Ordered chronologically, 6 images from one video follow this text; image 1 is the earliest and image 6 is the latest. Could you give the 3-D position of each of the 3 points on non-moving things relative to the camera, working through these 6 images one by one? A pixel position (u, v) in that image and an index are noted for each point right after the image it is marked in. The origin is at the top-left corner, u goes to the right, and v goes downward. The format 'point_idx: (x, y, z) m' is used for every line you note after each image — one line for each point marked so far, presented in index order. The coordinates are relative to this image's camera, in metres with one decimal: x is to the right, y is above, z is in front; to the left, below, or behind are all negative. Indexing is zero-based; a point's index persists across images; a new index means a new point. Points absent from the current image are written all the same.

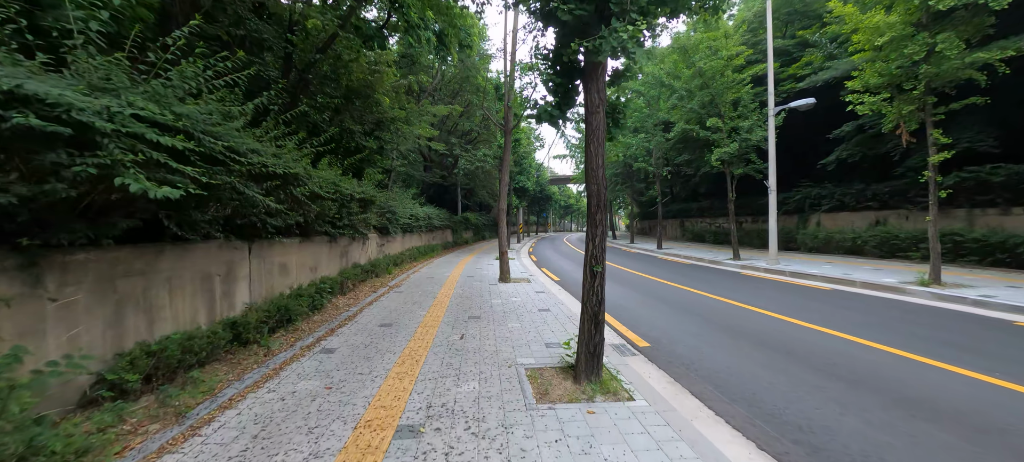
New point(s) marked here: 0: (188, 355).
0: (-3.3, -1.2, +3.6) m
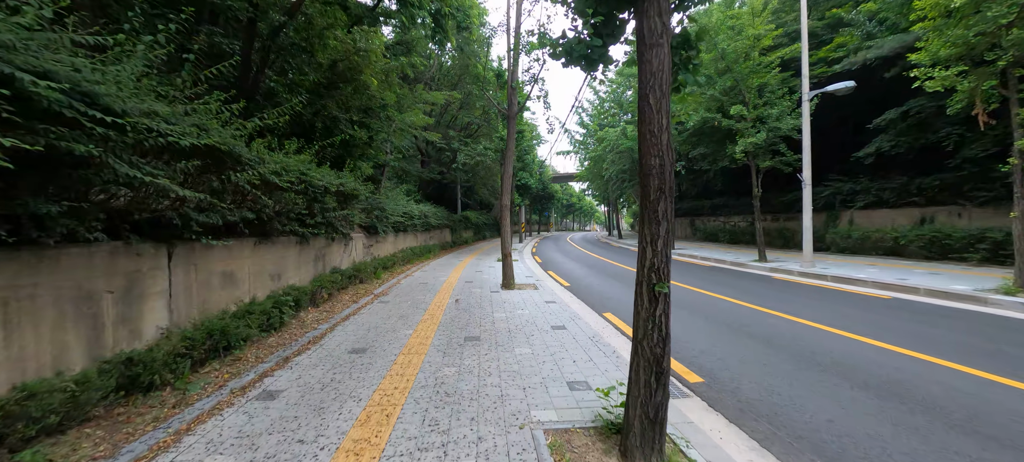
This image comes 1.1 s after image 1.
0: (-3.2, -1.2, +2.3) m
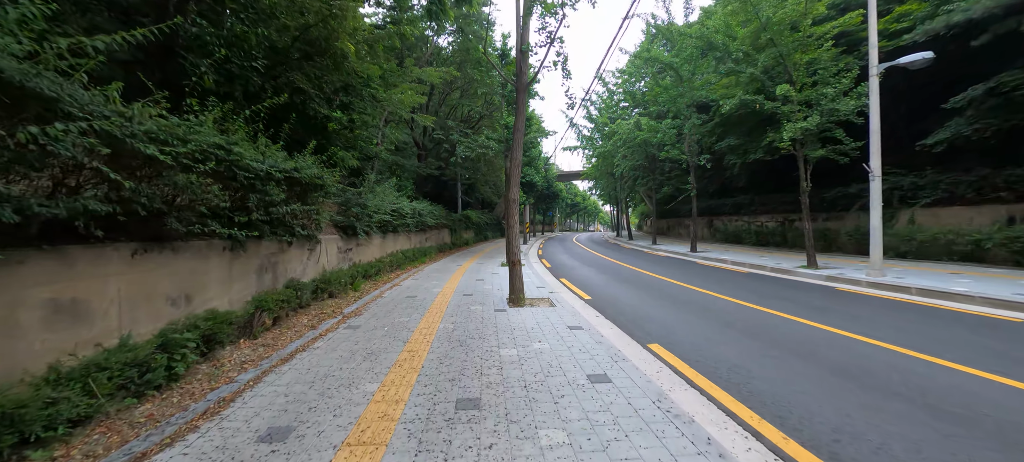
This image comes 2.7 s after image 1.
0: (-3.0, -1.3, +0.4) m
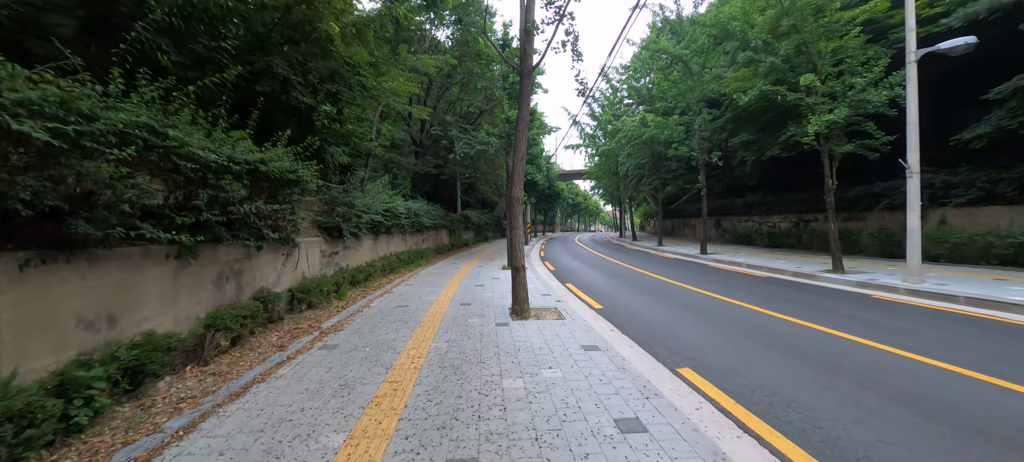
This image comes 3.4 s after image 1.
0: (-2.9, -1.3, -0.4) m
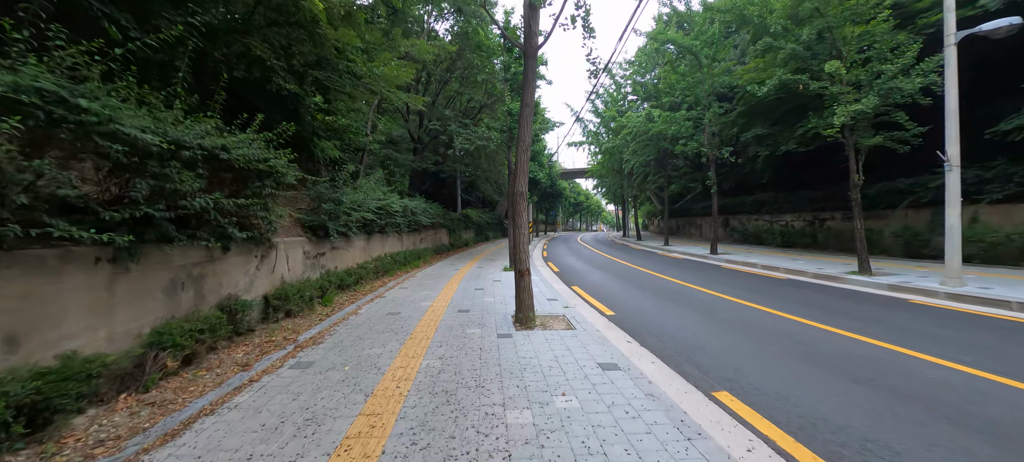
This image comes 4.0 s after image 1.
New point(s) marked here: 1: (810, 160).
0: (-2.9, -1.3, -1.1) m
1: (+14.2, +3.4, +17.0) m
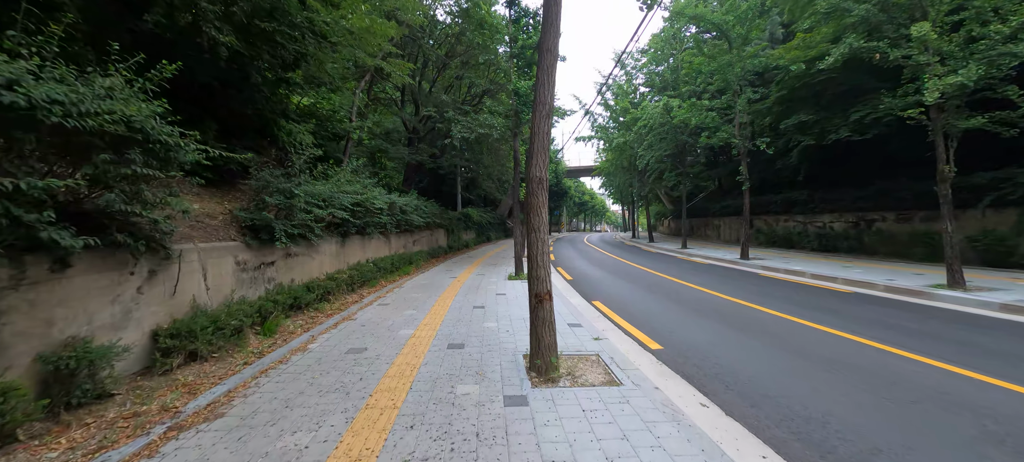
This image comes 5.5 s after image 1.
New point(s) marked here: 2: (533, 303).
0: (-2.8, -1.3, -2.9) m
1: (+14.5, +3.3, +15.1) m
2: (+0.2, -0.8, +3.9) m
